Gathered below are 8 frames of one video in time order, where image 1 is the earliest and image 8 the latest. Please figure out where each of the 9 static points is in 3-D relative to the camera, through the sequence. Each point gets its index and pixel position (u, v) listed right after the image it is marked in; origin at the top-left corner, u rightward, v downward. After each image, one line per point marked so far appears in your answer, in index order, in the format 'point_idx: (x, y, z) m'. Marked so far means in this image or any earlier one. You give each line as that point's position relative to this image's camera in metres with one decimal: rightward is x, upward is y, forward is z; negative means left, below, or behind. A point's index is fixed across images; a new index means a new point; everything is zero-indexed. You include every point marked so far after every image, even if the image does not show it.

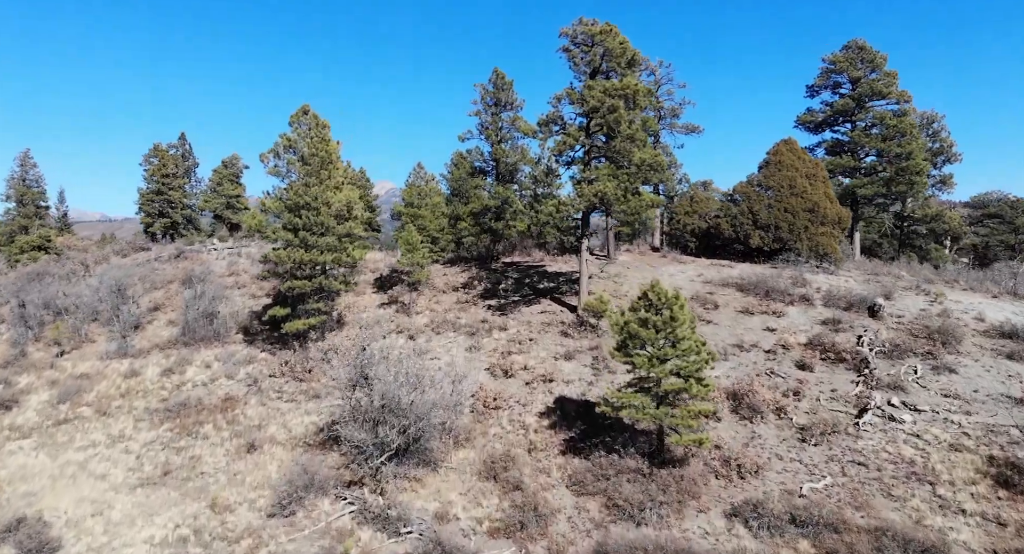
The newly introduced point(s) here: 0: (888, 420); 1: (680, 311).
0: (+11.1, -4.2, +16.4) m
1: (+4.3, -0.9, +14.4) m
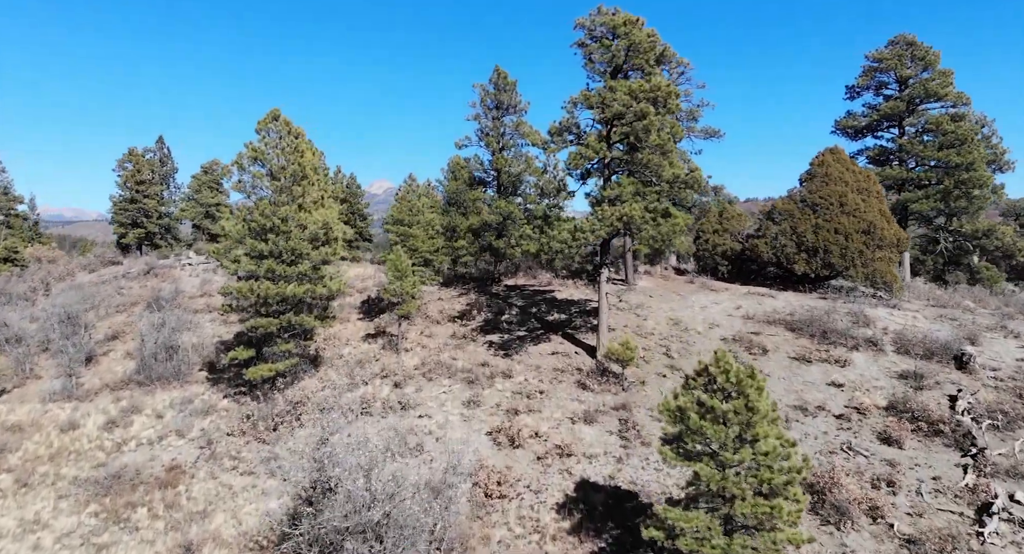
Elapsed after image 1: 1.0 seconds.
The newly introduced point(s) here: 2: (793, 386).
0: (+11.3, -5.6, +12.4) m
1: (+4.6, -2.3, +10.4) m
2: (+9.0, -3.5, +17.9) m
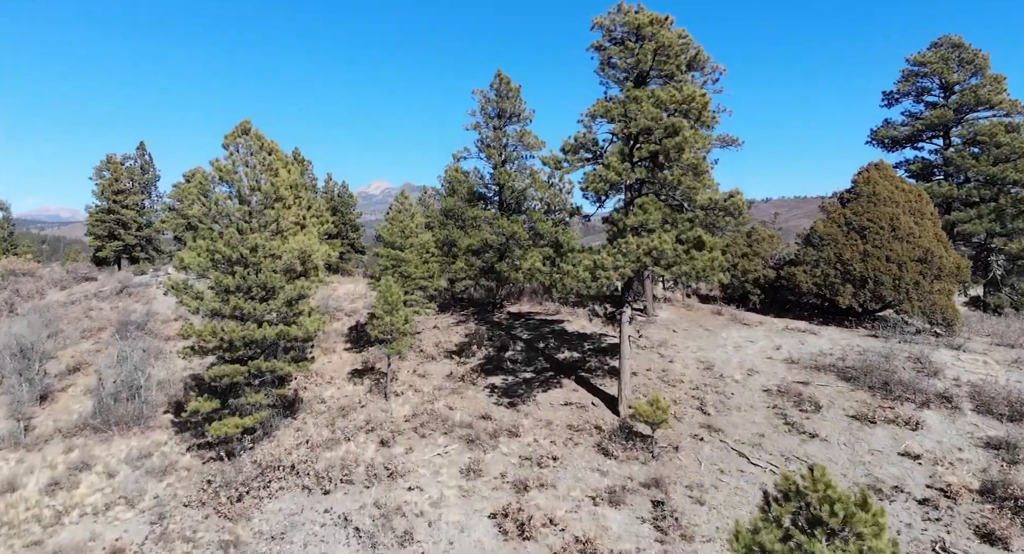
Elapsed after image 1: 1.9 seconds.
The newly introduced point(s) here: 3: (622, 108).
0: (+11.6, -6.8, +9.4) m
1: (+4.9, -3.5, +7.4) m
2: (+9.3, -4.8, +14.9) m
3: (+3.4, +5.1, +17.1) m
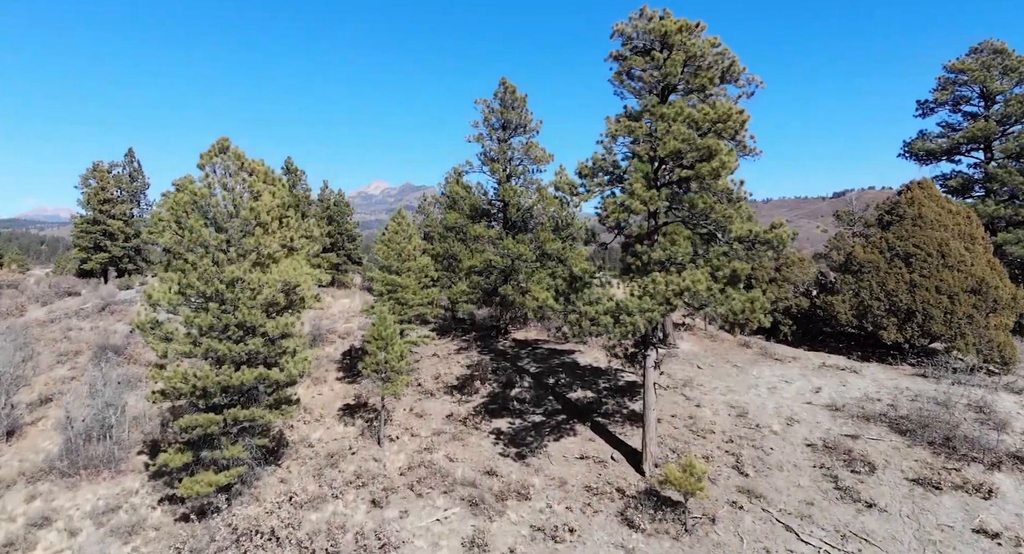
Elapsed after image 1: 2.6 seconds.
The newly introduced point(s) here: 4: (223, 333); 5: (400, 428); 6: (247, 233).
0: (+11.8, -7.9, +7.3) m
1: (+5.1, -4.7, +5.3) m
2: (+9.5, -5.9, +12.8) m
3: (+3.7, +4.0, +15.0) m
4: (-8.8, -1.7, +17.0) m
5: (-4.0, -5.4, +19.9) m
6: (-8.5, +1.4, +17.8) m
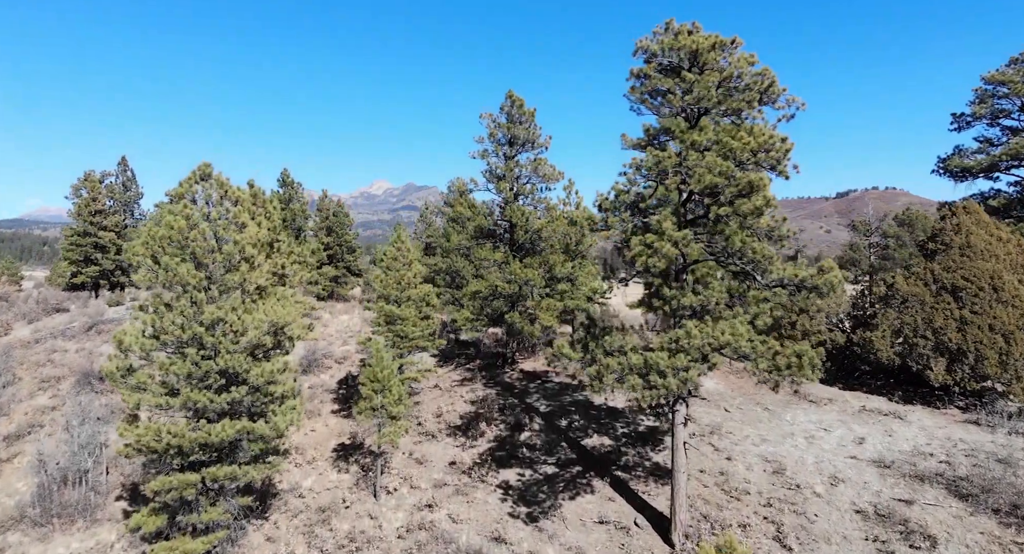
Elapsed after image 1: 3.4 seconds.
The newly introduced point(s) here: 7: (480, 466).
0: (+12.1, -9.1, +5.6) m
1: (+5.4, -5.8, +3.6) m
2: (+9.8, -7.0, +11.1) m
3: (+4.0, +2.9, +13.3) m
4: (-8.5, -2.9, +15.3) m
5: (-3.7, -6.6, +18.2) m
6: (-8.2, +0.2, +16.2) m
7: (-1.1, -6.1, +17.9) m
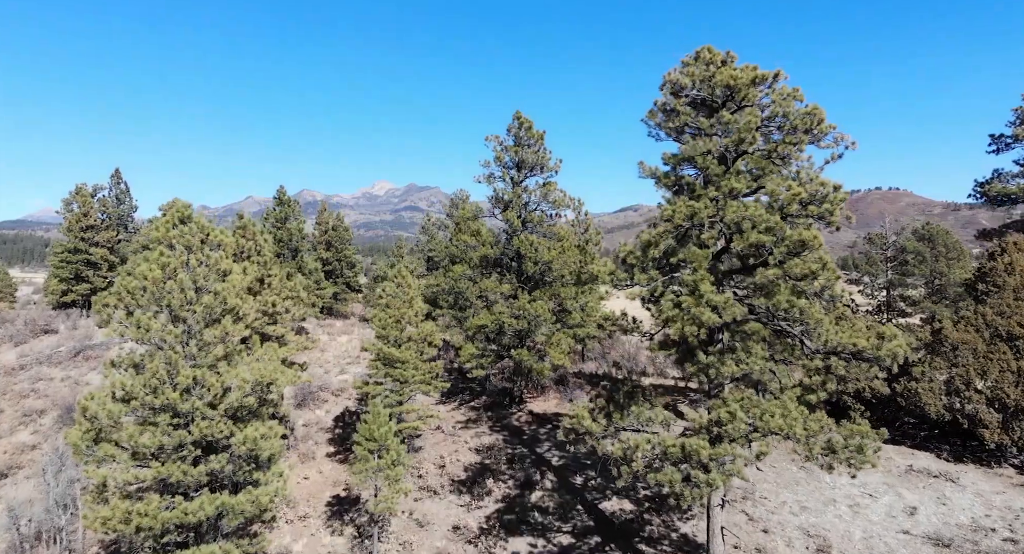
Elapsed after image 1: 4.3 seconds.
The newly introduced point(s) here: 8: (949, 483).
0: (+12.4, -10.4, +3.9) m
1: (+5.7, -7.2, +2.0) m
2: (+10.1, -8.4, +9.4) m
3: (+4.2, +1.5, +11.7) m
4: (-8.2, -4.3, +13.7) m
5: (-3.4, -8.0, +16.6) m
6: (-7.9, -1.2, +14.6) m
7: (-0.7, -7.5, +16.3) m
8: (+12.3, -5.8, +15.7) m
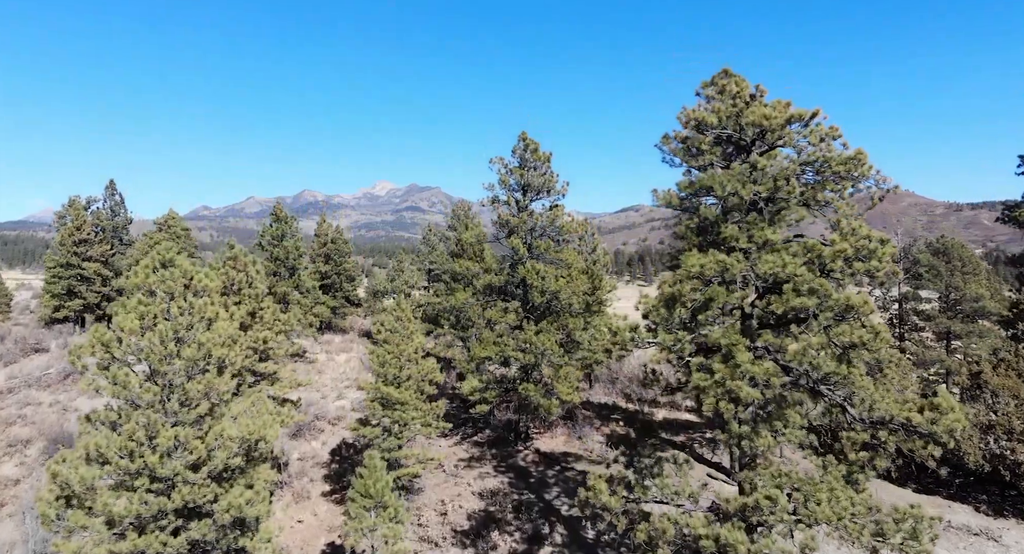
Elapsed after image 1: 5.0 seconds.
0: (+12.6, -11.6, +2.7) m
1: (+5.9, -8.3, +0.8) m
2: (+10.3, -9.6, +8.2) m
3: (+4.4, +0.4, +10.5) m
4: (-8.0, -5.4, +12.6) m
5: (-3.2, -9.1, +15.4) m
6: (-7.7, -2.4, +13.4) m
7: (-0.5, -8.7, +15.1) m
8: (+12.6, -7.0, +14.5) m
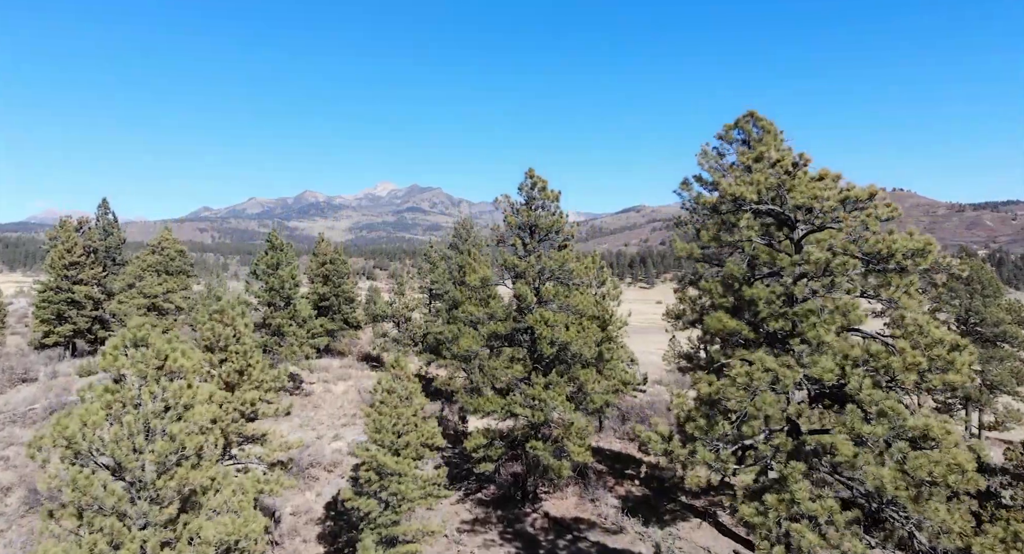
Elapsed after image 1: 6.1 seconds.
0: (+12.8, -13.3, +1.3) m
1: (+6.1, -10.1, -0.7) m
2: (+10.6, -11.3, +6.8) m
3: (+4.7, -1.4, +9.1) m
4: (-7.8, -7.2, +11.2) m
5: (-2.9, -10.9, +14.0) m
6: (-7.5, -4.2, +12.0) m
7: (-0.3, -10.5, +13.7) m
8: (+12.8, -8.7, +13.1) m
